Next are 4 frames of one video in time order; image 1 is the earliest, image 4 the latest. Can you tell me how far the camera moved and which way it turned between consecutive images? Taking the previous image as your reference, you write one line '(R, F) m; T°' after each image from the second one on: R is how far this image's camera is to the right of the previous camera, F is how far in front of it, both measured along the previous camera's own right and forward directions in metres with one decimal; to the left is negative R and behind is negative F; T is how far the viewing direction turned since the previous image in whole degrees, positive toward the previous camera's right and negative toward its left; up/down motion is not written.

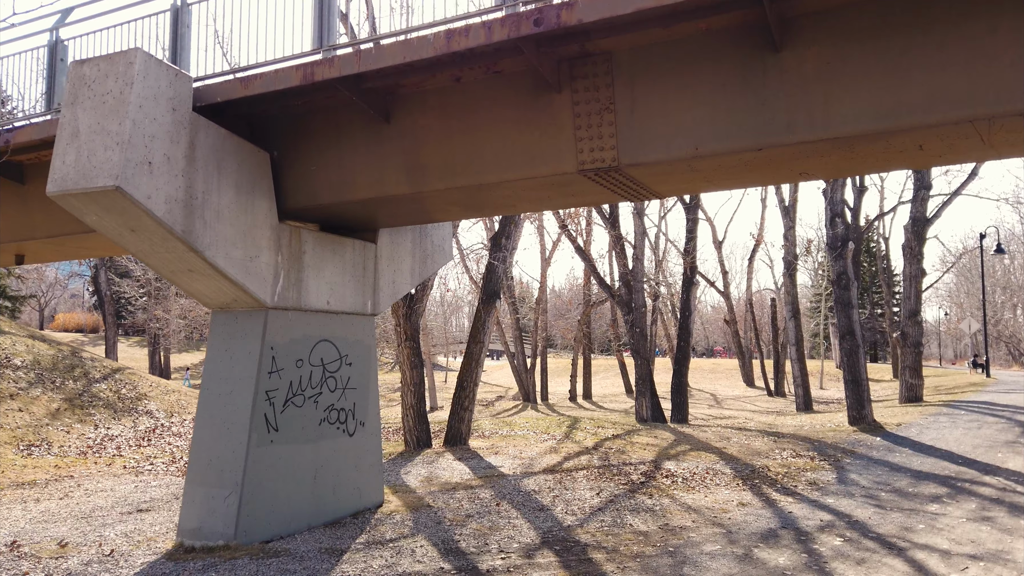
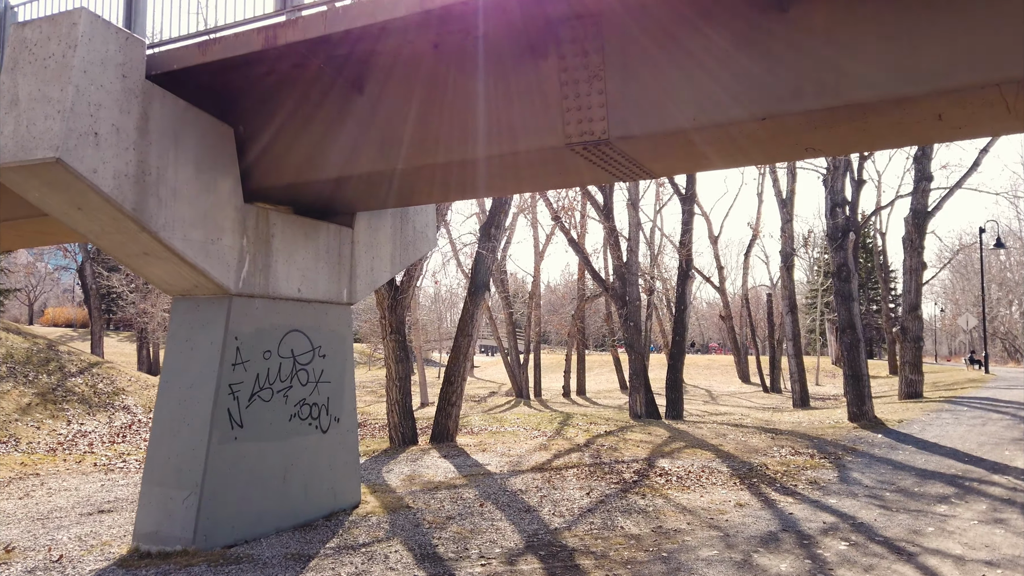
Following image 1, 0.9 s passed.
(+0.1, +0.5) m; 0°
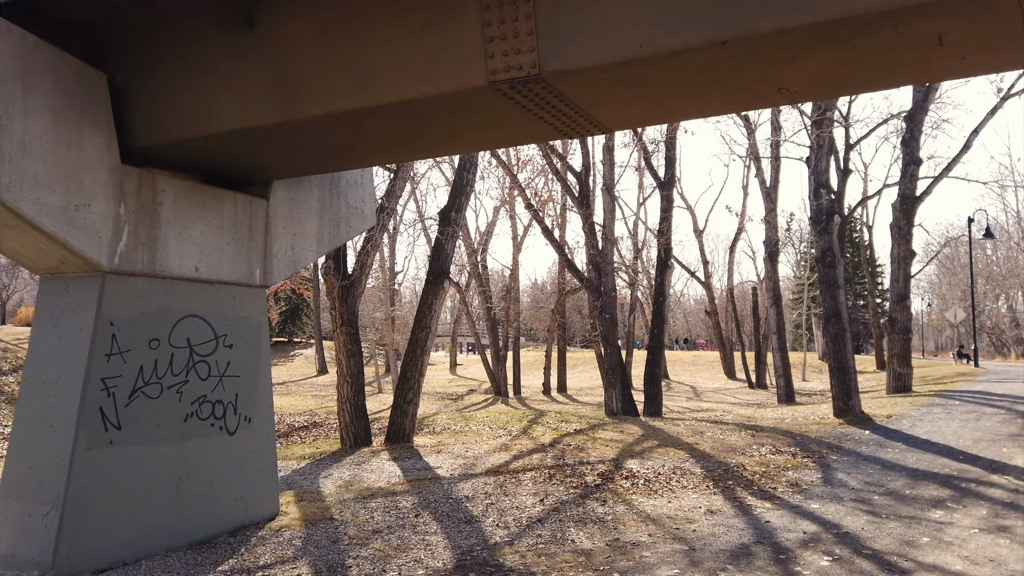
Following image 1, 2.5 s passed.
(+0.5, +1.1) m; +1°
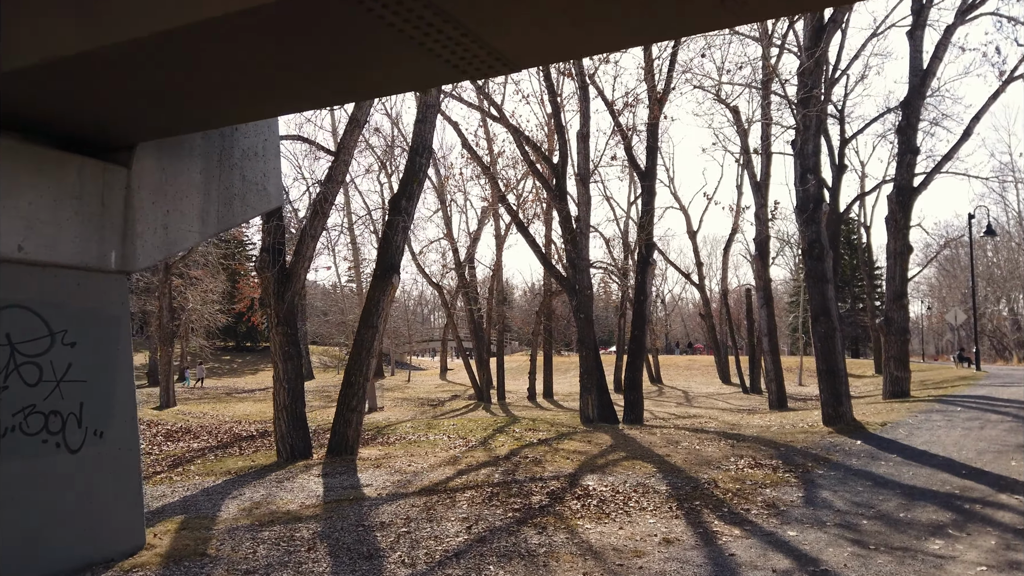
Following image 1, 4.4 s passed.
(+0.8, +1.3) m; 0°
